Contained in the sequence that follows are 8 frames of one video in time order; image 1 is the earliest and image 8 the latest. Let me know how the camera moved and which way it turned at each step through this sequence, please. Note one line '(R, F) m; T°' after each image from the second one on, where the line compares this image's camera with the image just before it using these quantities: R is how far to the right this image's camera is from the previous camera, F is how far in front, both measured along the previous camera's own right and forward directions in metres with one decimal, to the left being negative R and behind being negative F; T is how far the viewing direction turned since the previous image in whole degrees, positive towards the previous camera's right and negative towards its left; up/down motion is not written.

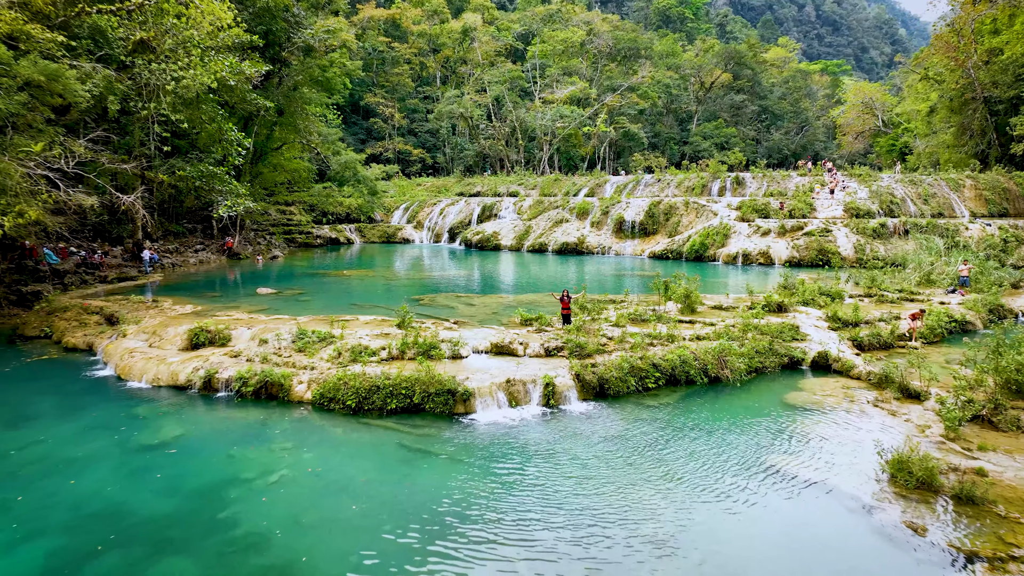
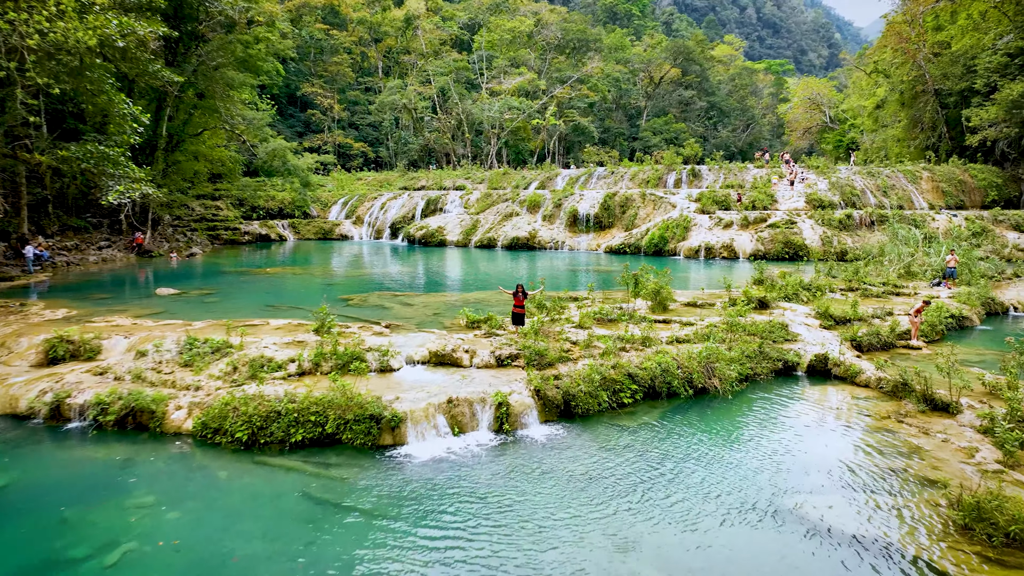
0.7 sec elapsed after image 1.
(+0.1, +1.6) m; +4°
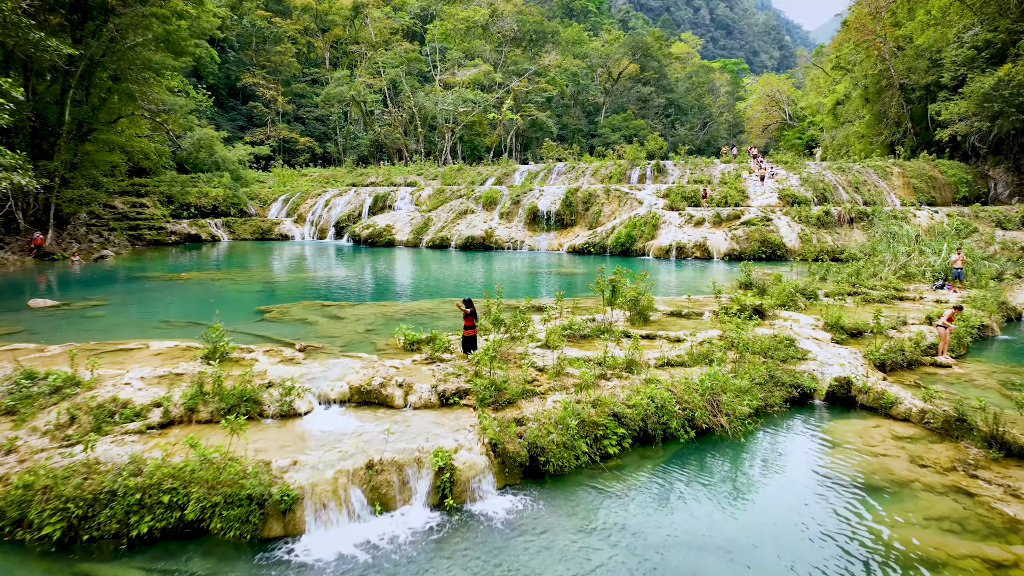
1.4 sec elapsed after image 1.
(+0.1, +1.7) m; +3°
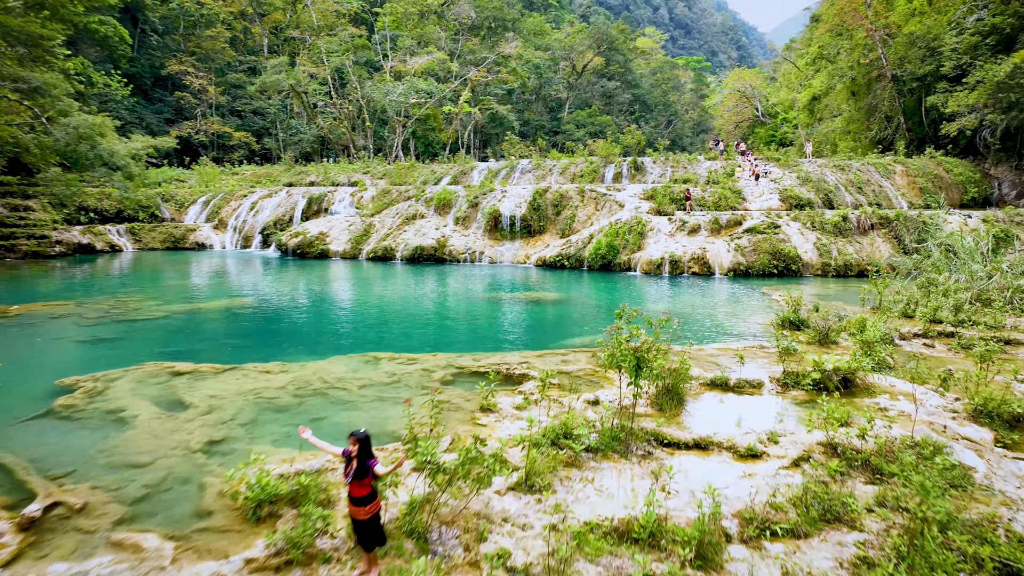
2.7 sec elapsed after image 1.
(+0.1, +3.2) m; +3°
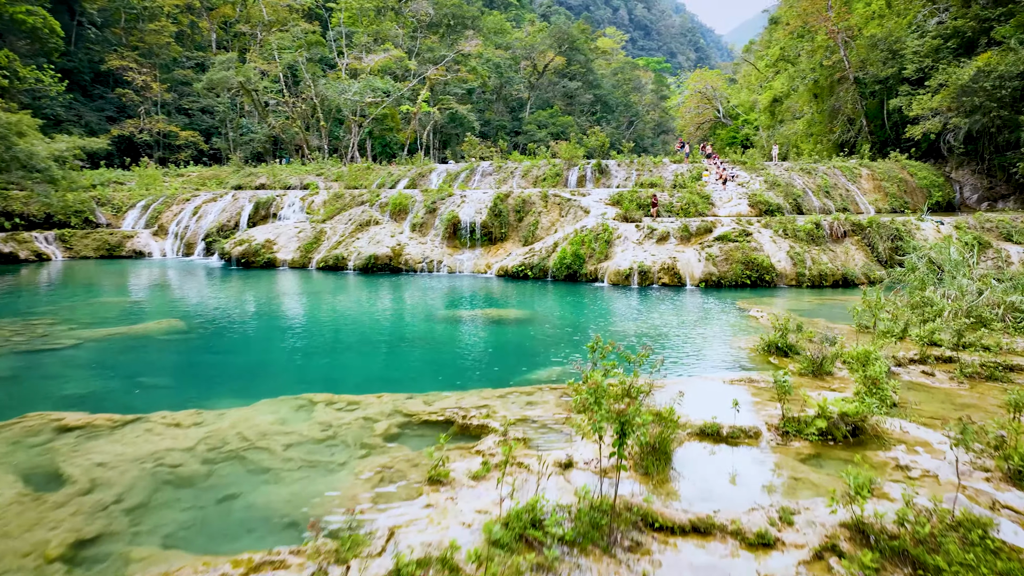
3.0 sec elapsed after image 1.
(0.0, +0.9) m; +3°
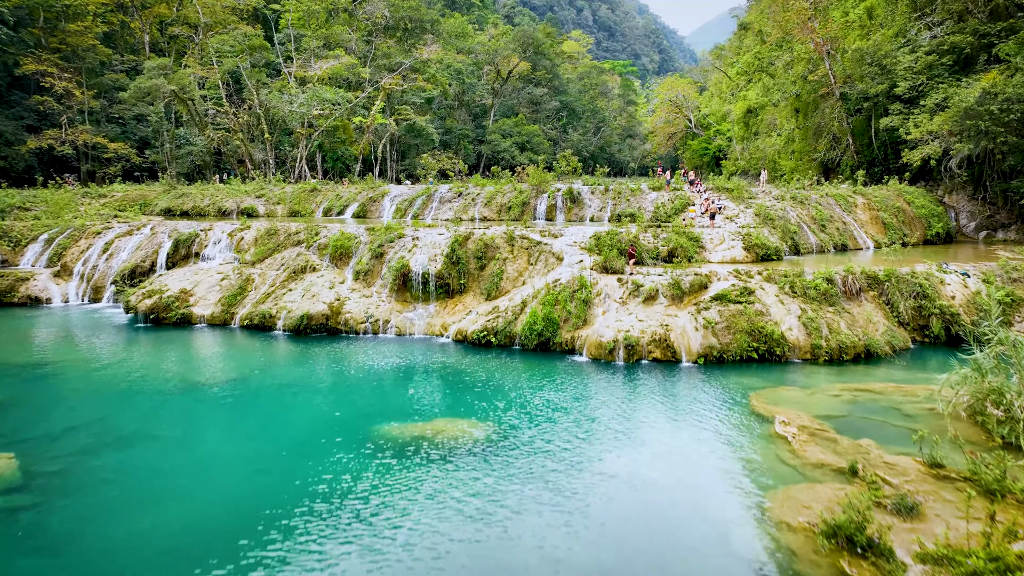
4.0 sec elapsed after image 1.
(+0.1, +2.4) m; +3°
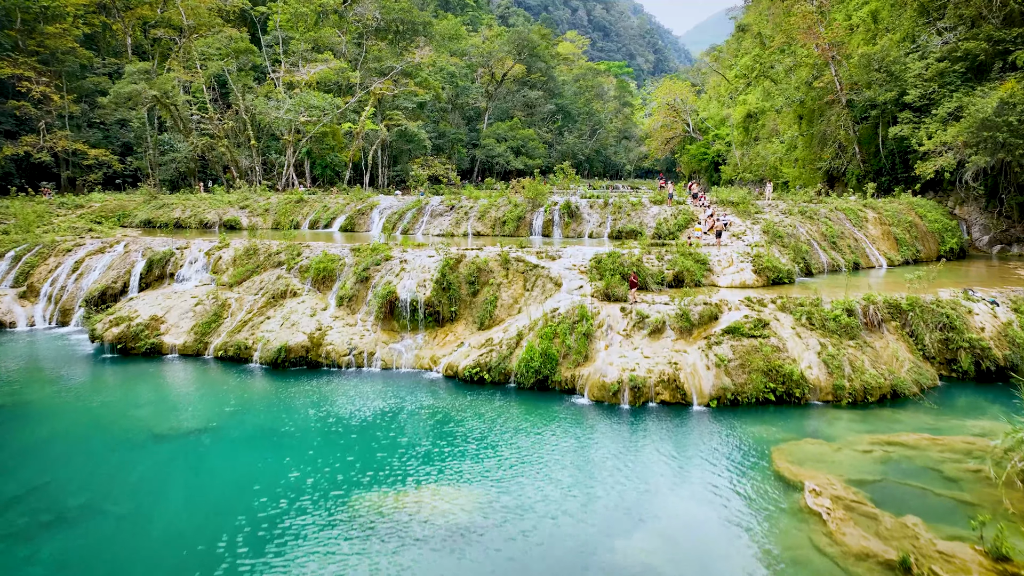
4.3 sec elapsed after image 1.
(0.0, +1.0) m; 0°
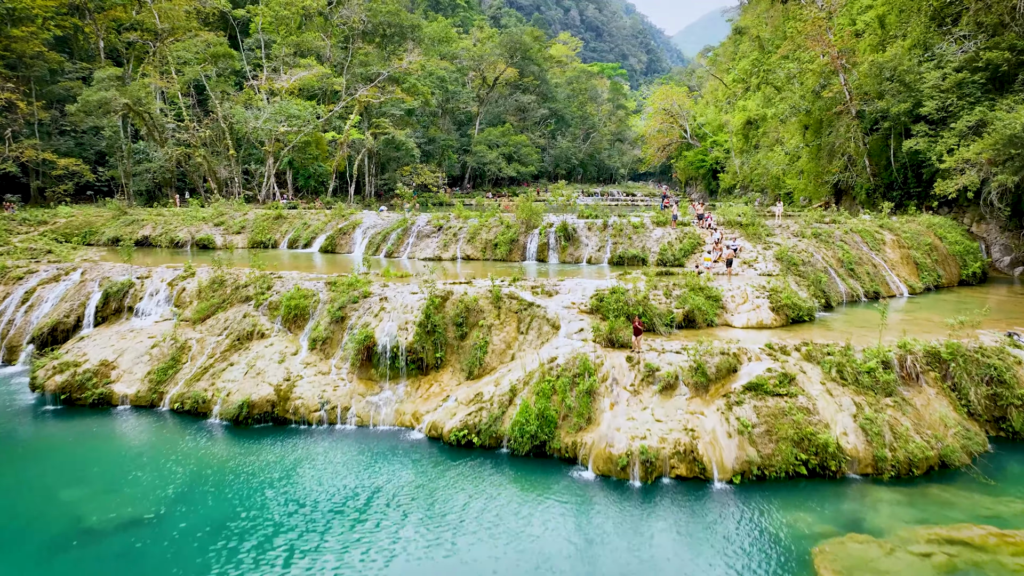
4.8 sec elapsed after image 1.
(0.0, +1.4) m; +1°
